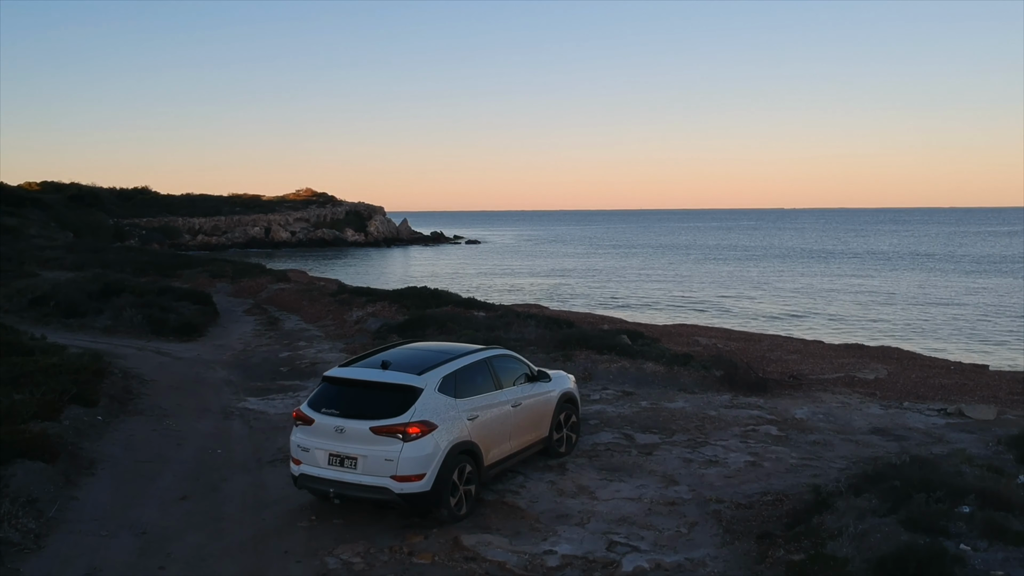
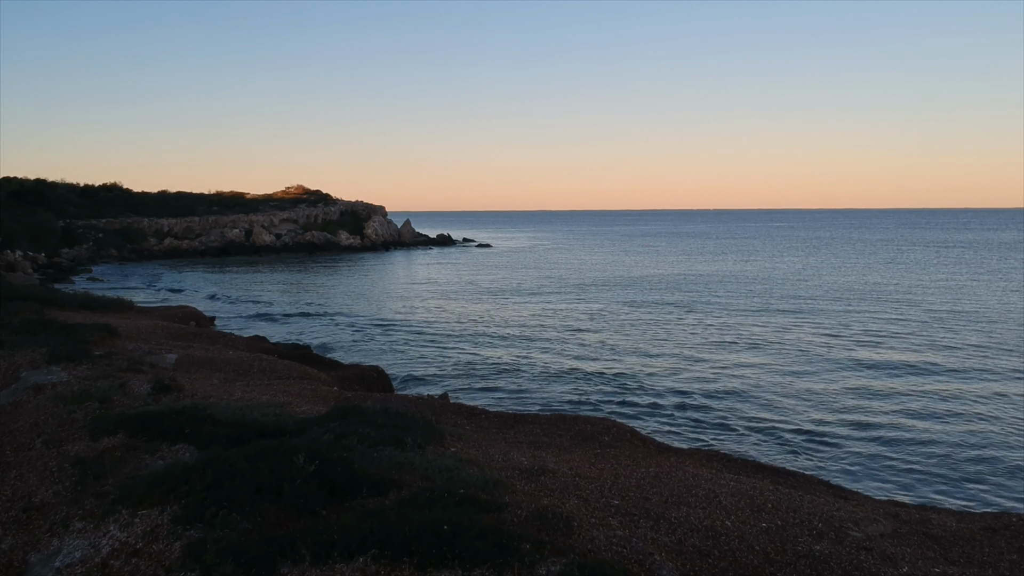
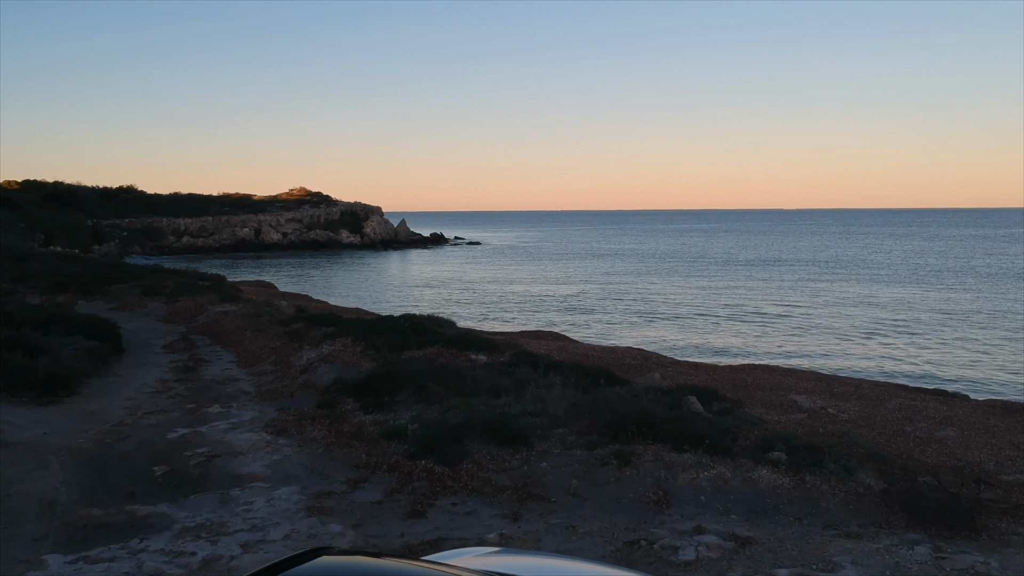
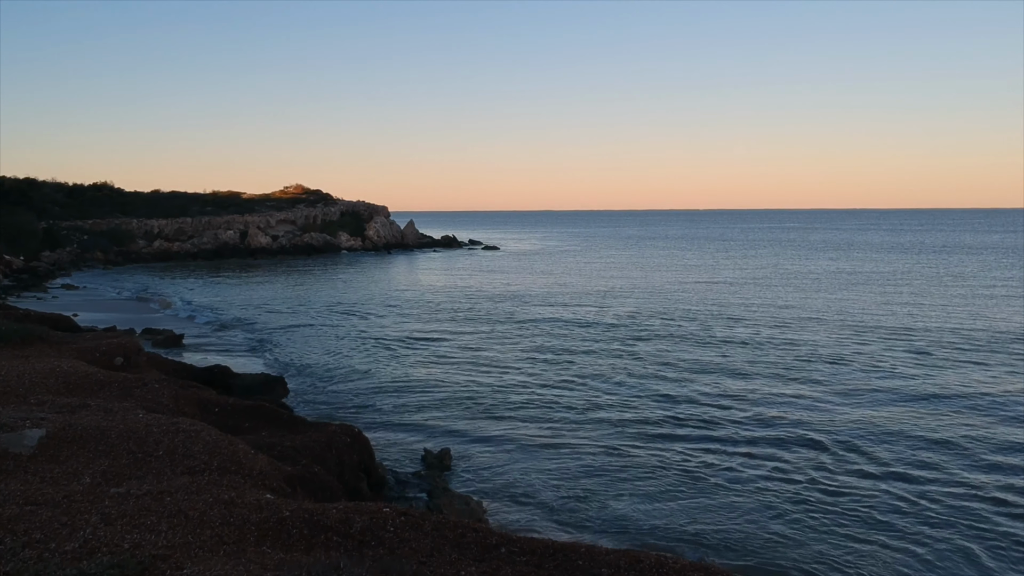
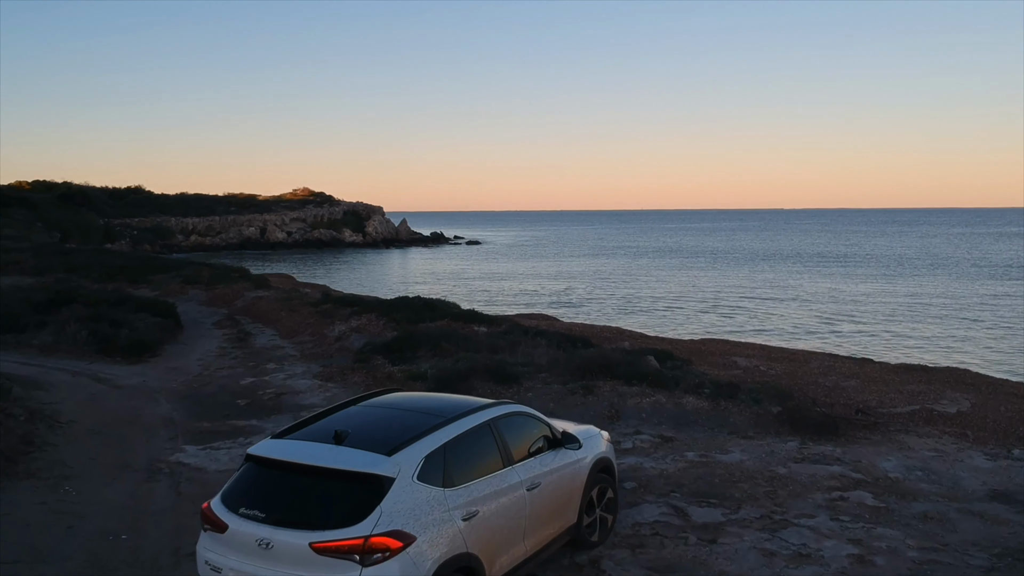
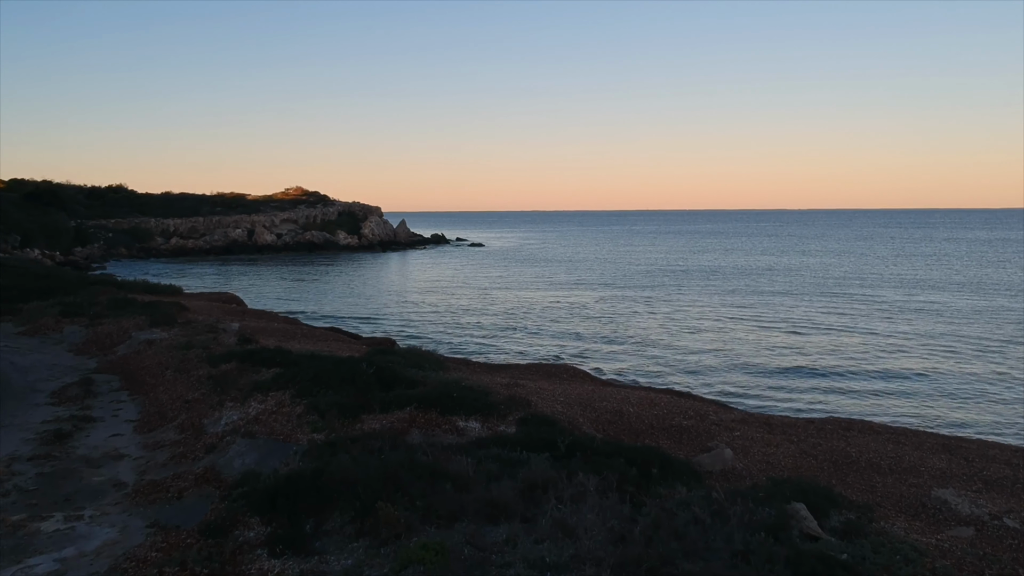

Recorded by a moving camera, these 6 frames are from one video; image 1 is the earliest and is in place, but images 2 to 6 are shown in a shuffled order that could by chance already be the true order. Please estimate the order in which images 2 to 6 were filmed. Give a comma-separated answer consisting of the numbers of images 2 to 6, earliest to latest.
5, 3, 6, 2, 4
